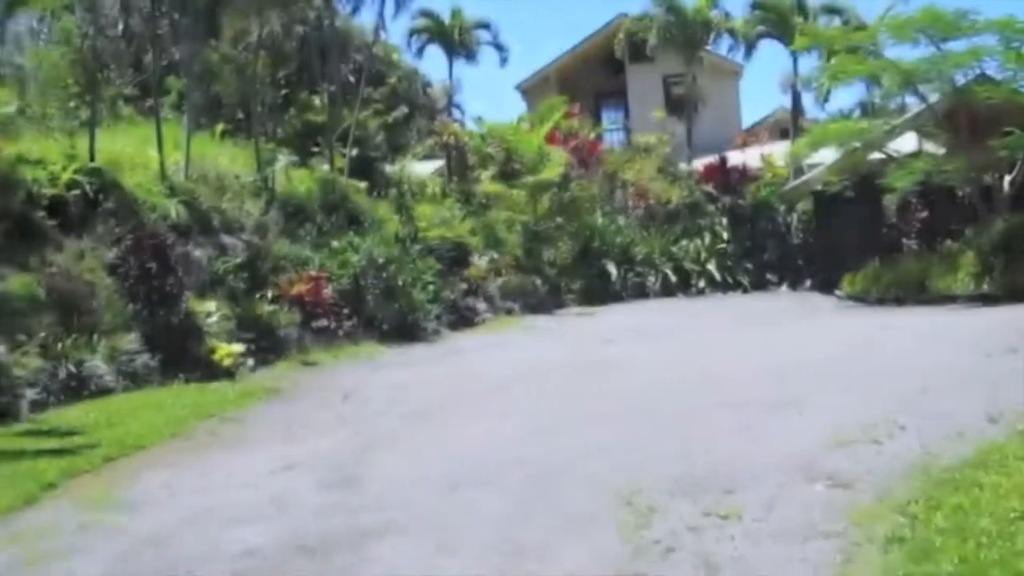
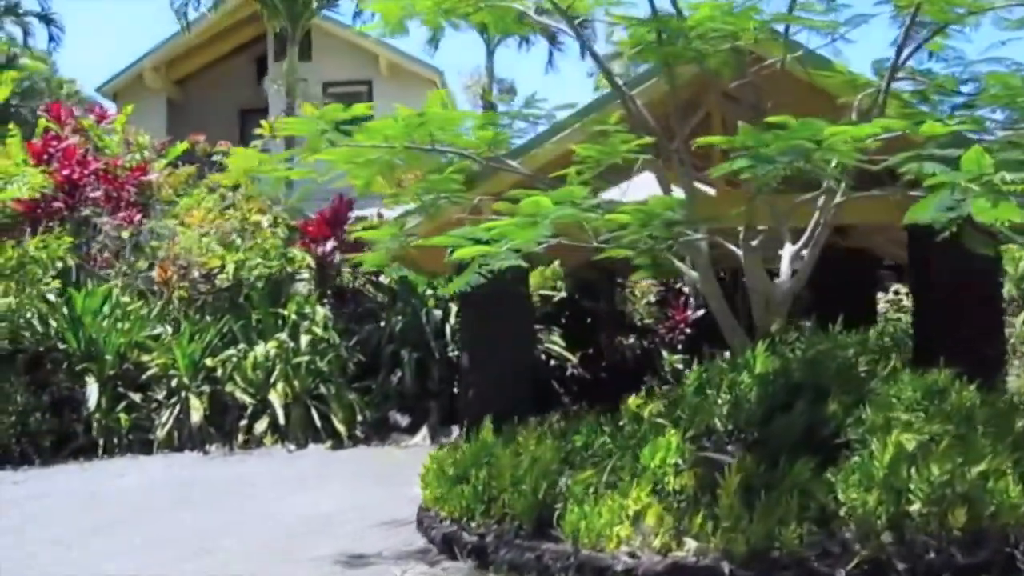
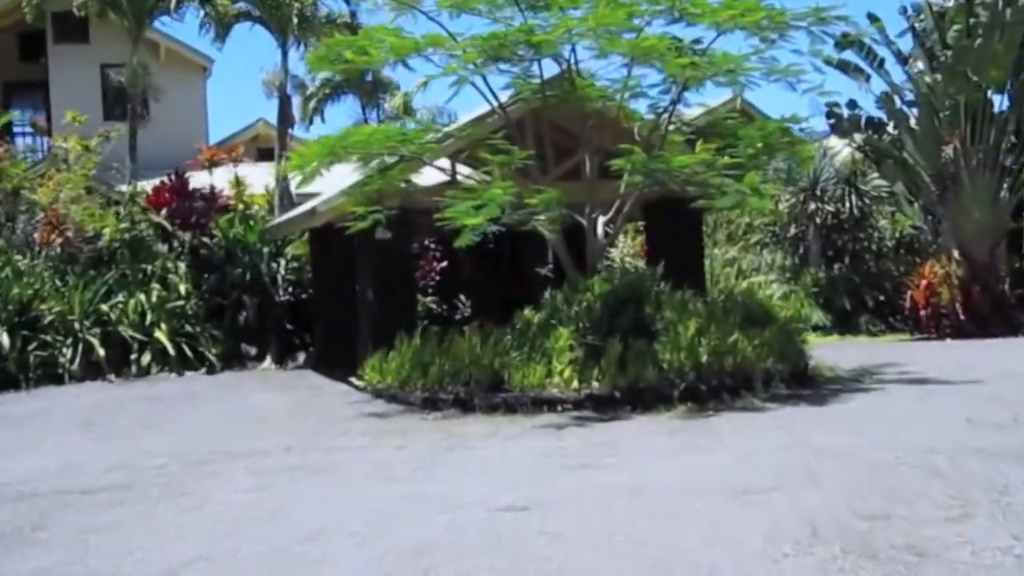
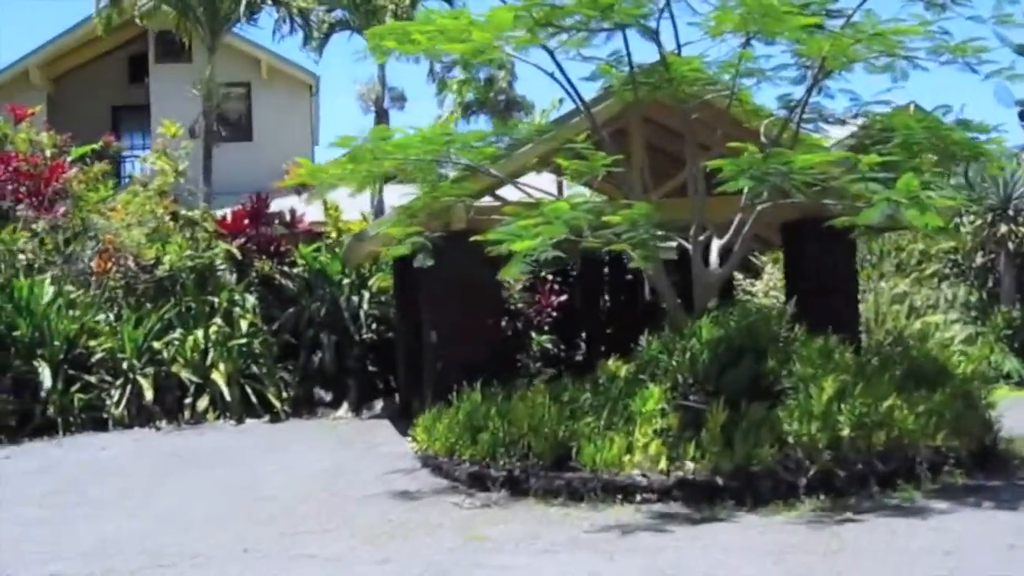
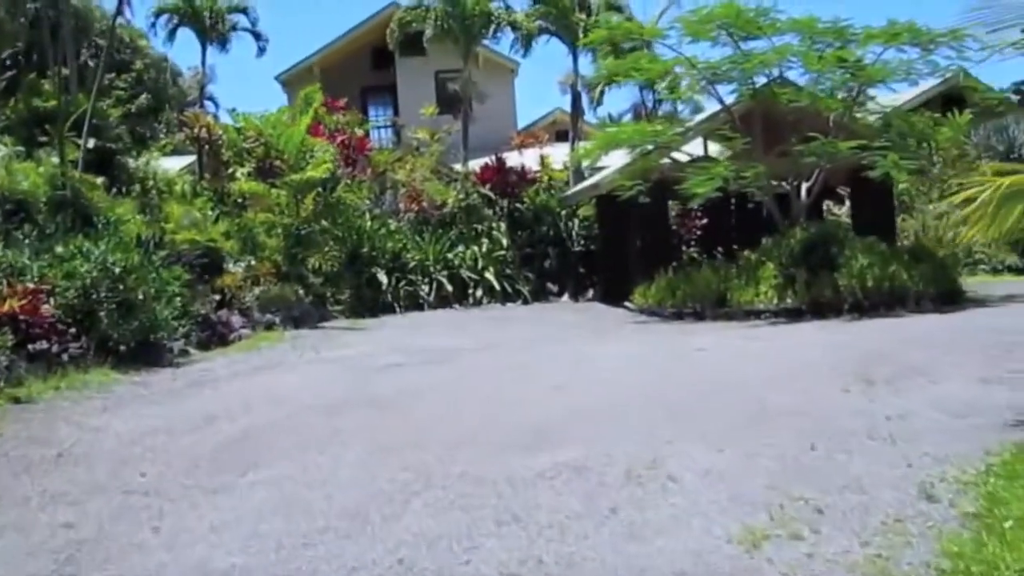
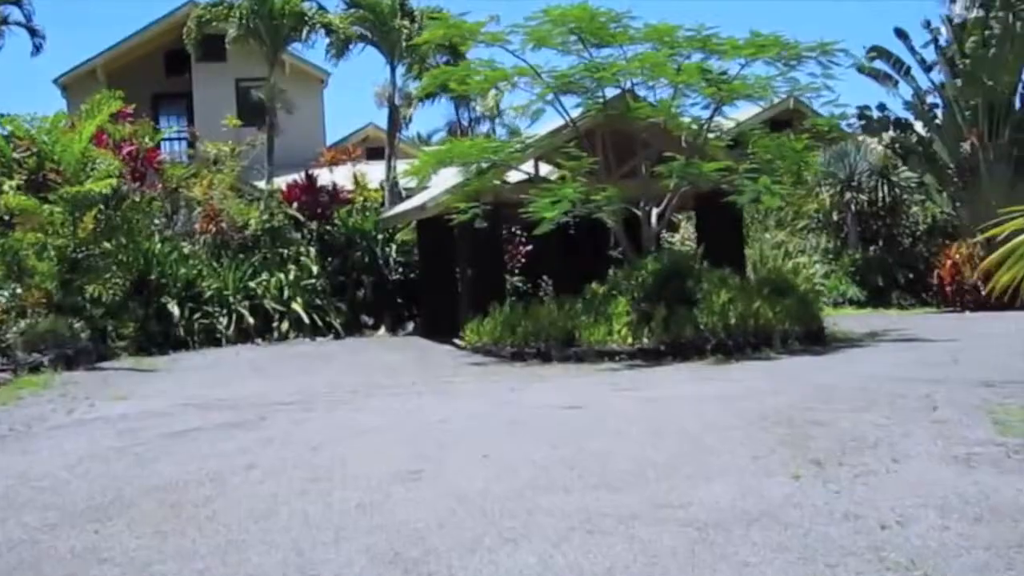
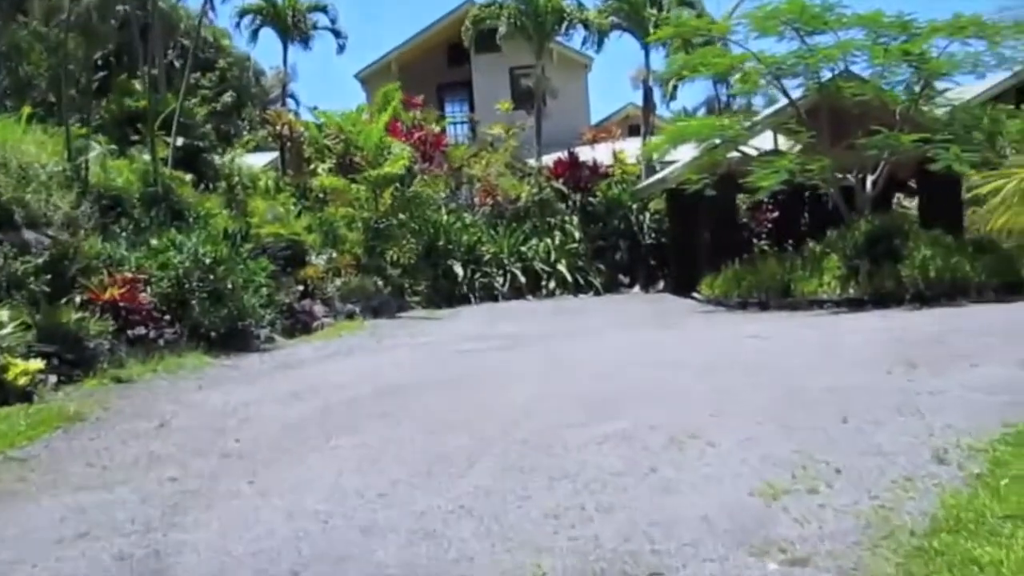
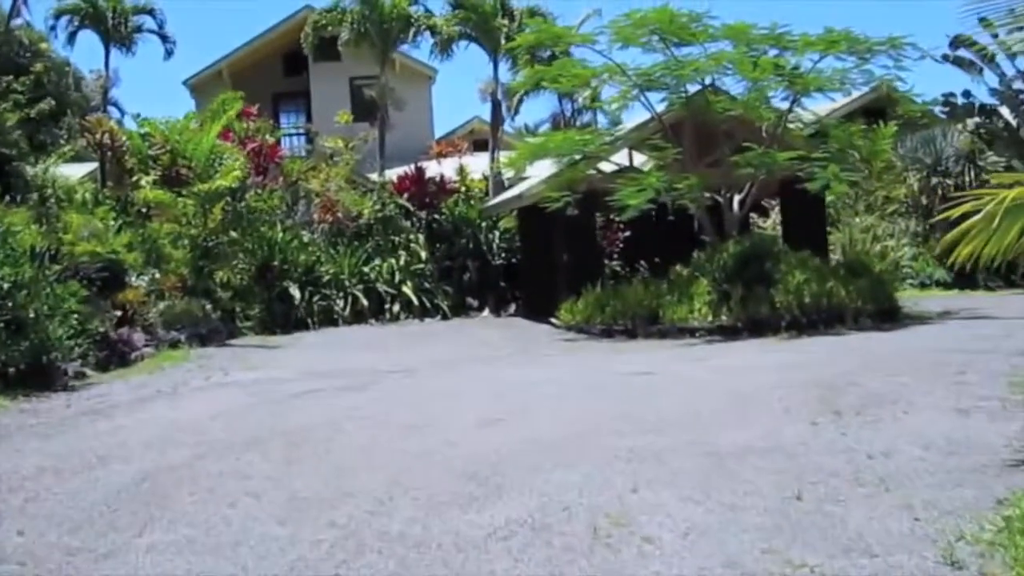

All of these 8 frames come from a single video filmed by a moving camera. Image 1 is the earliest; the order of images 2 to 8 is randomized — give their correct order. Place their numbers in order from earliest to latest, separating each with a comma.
7, 5, 8, 6, 3, 4, 2
